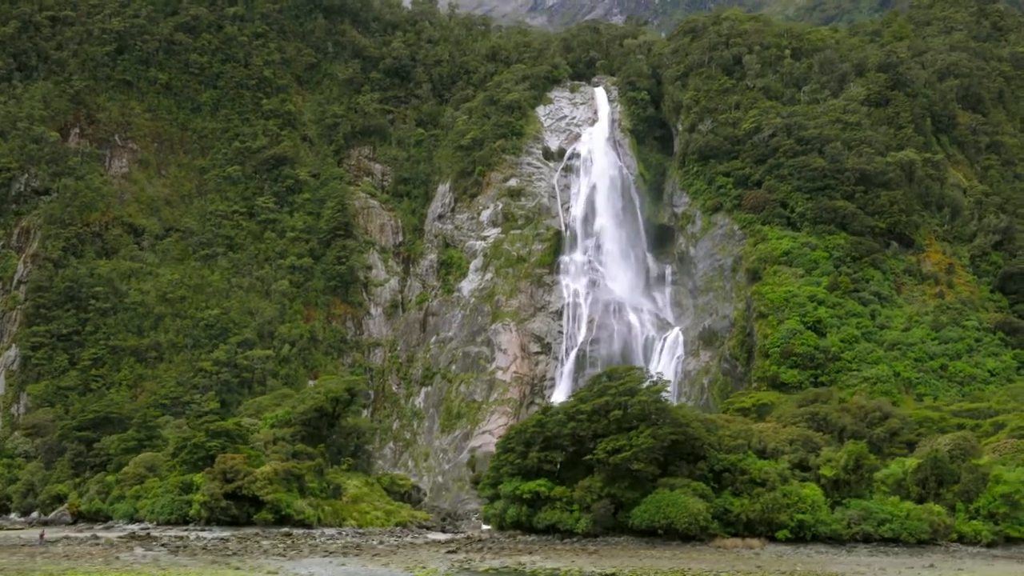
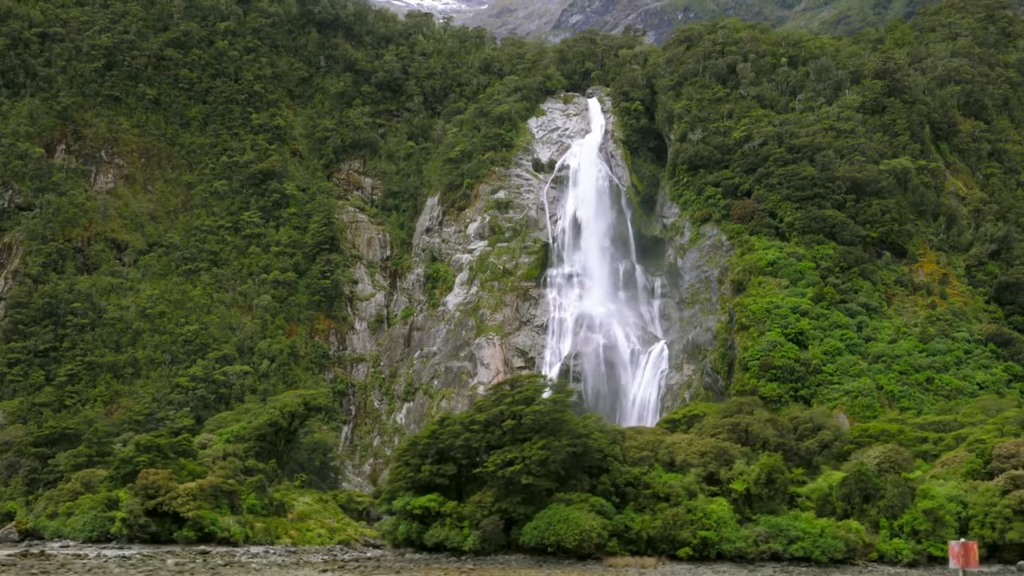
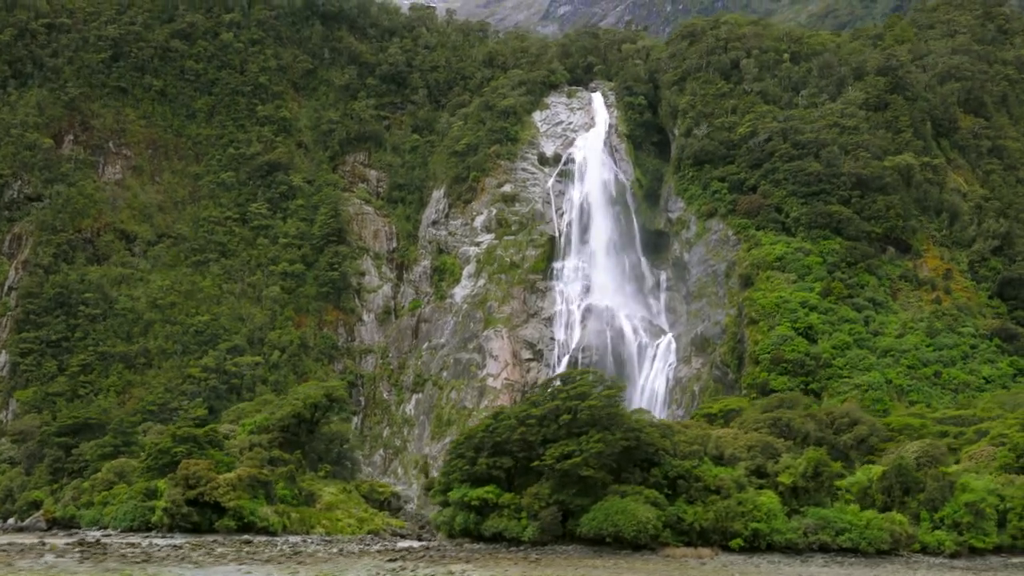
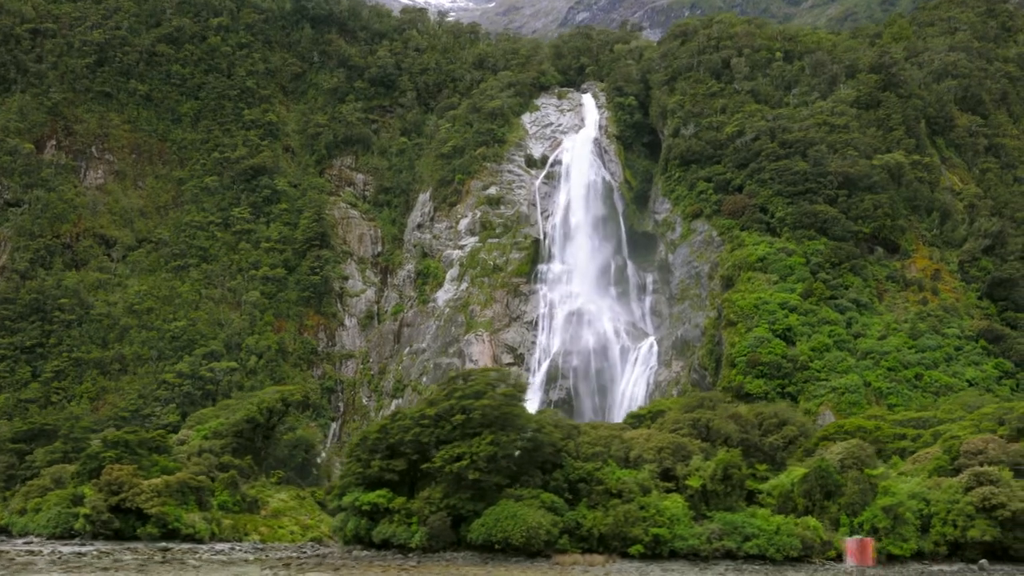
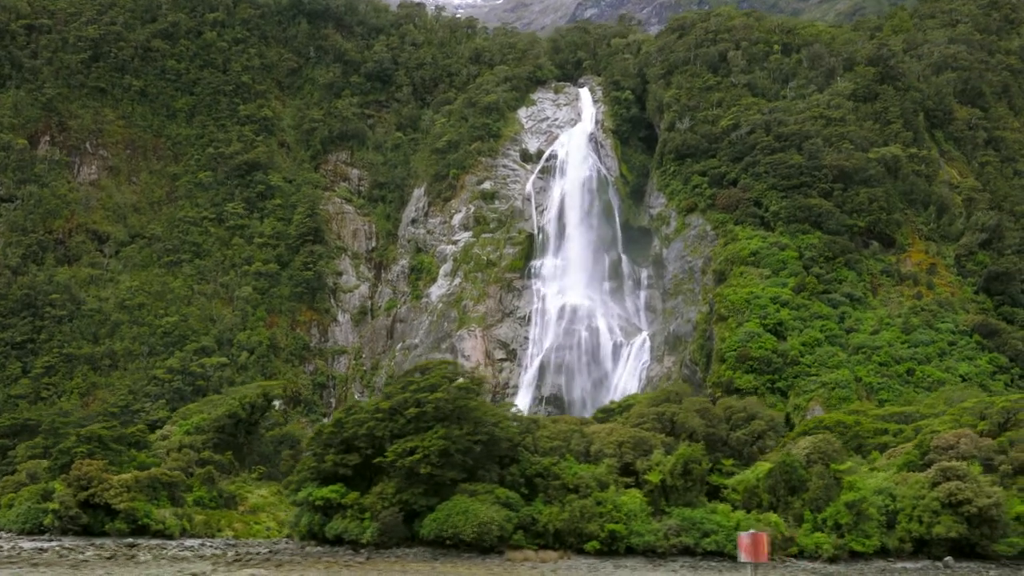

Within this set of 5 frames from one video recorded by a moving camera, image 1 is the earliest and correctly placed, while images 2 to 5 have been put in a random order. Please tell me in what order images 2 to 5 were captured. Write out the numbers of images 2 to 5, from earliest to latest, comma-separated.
3, 2, 4, 5
